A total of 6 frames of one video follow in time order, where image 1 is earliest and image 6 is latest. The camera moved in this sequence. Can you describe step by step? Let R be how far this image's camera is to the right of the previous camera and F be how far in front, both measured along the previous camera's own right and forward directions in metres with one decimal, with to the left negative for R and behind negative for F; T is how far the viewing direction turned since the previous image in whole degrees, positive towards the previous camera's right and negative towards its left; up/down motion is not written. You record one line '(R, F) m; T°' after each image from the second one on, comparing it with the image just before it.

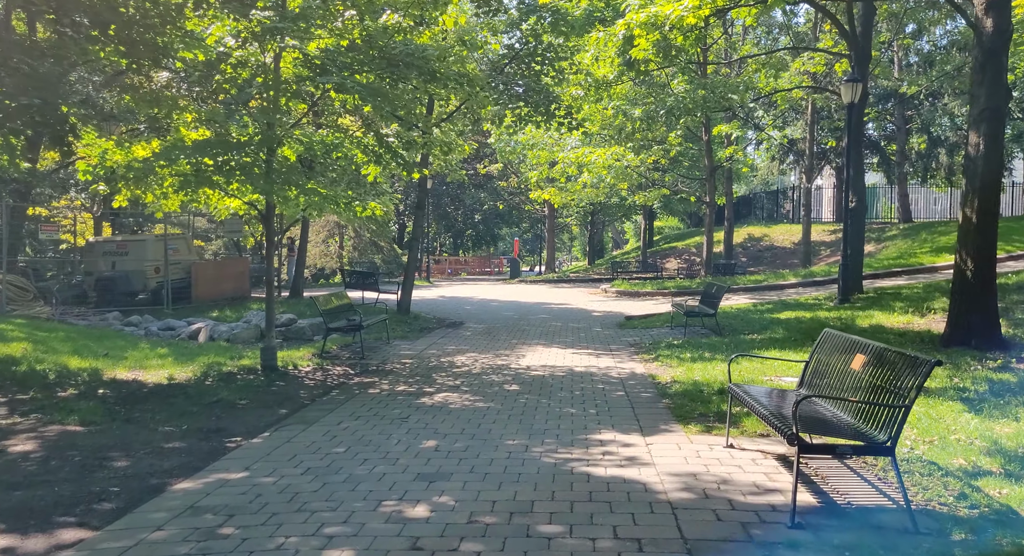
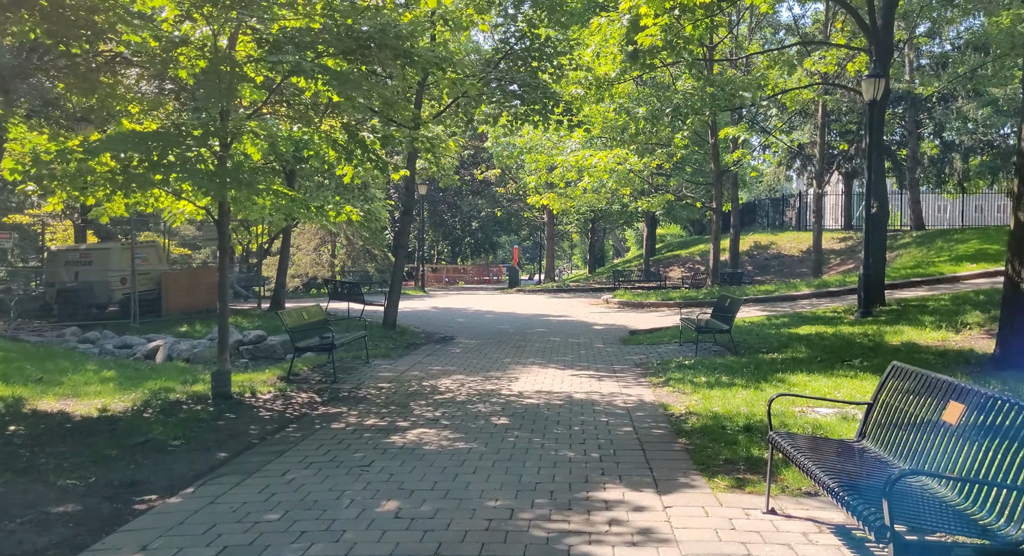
(+0.1, +1.1) m; 0°
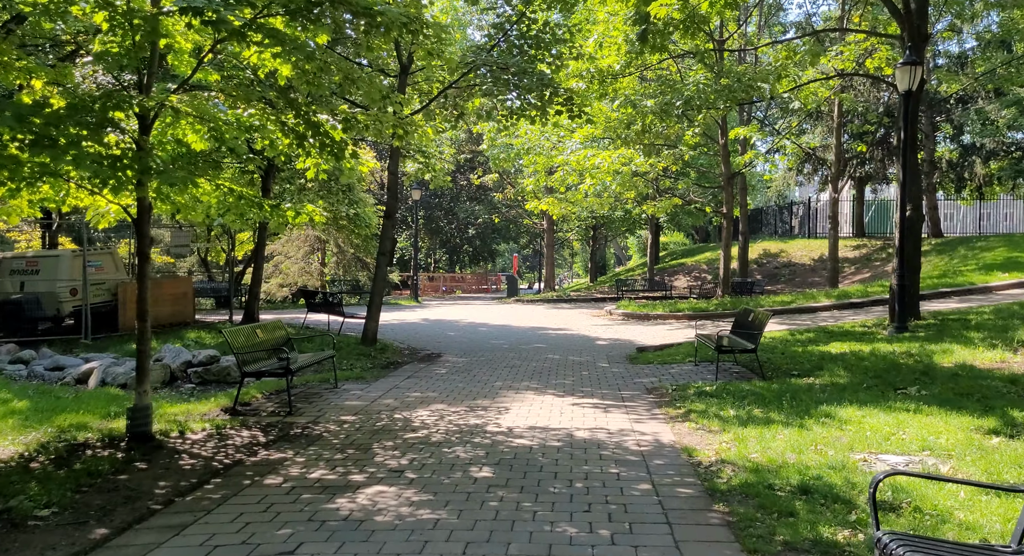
(+0.1, +1.4) m; 0°
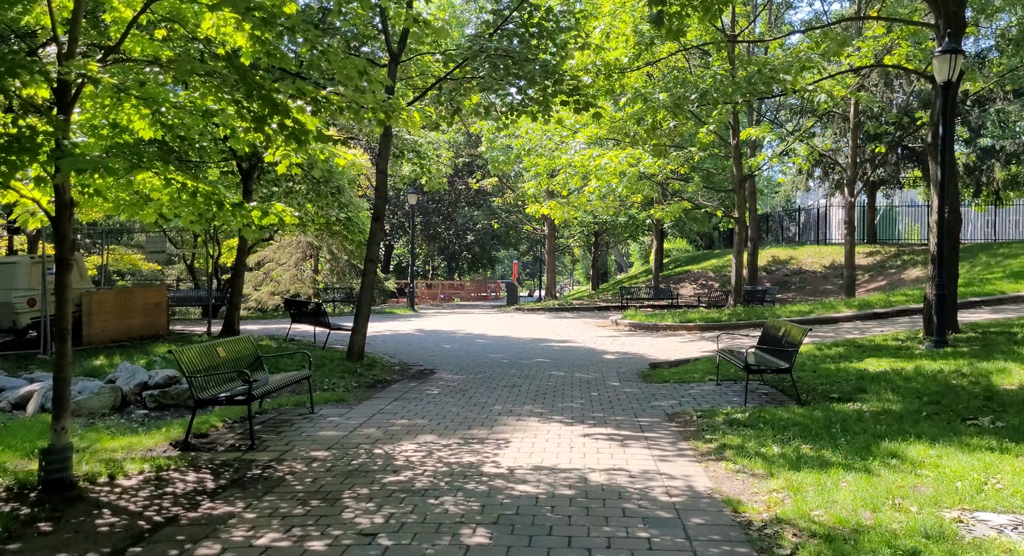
(0.0, +1.1) m; 0°
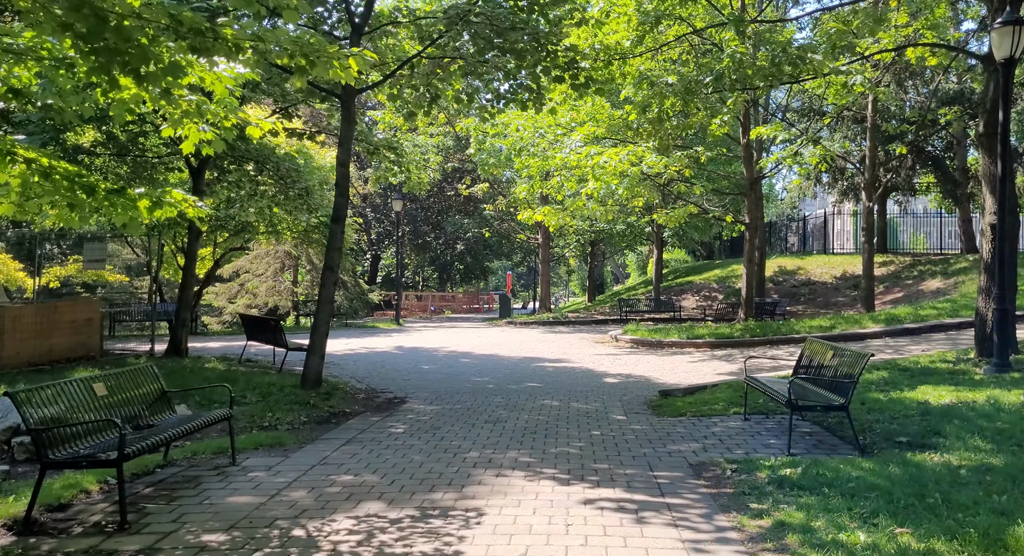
(+0.1, +1.7) m; 0°
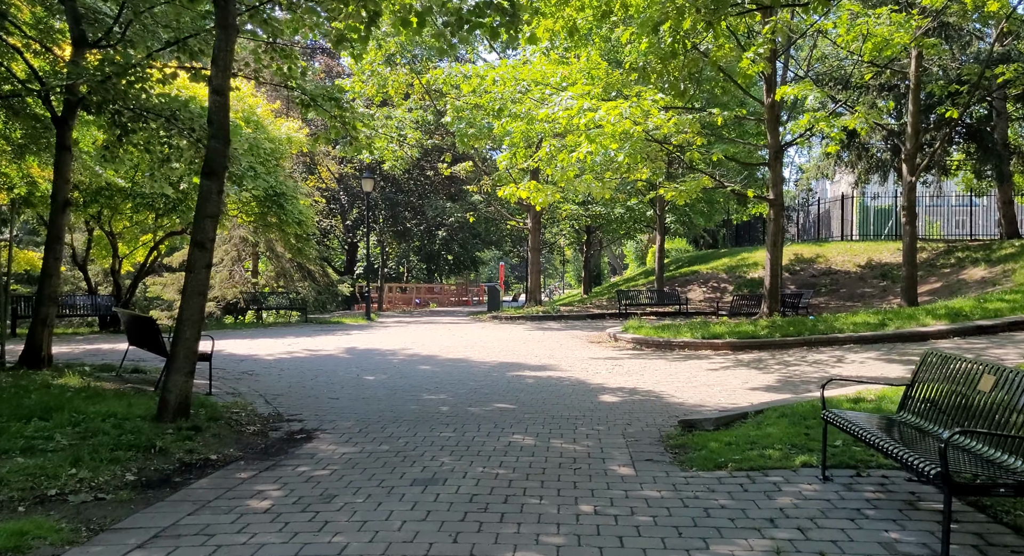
(+0.4, +3.0) m; 0°
